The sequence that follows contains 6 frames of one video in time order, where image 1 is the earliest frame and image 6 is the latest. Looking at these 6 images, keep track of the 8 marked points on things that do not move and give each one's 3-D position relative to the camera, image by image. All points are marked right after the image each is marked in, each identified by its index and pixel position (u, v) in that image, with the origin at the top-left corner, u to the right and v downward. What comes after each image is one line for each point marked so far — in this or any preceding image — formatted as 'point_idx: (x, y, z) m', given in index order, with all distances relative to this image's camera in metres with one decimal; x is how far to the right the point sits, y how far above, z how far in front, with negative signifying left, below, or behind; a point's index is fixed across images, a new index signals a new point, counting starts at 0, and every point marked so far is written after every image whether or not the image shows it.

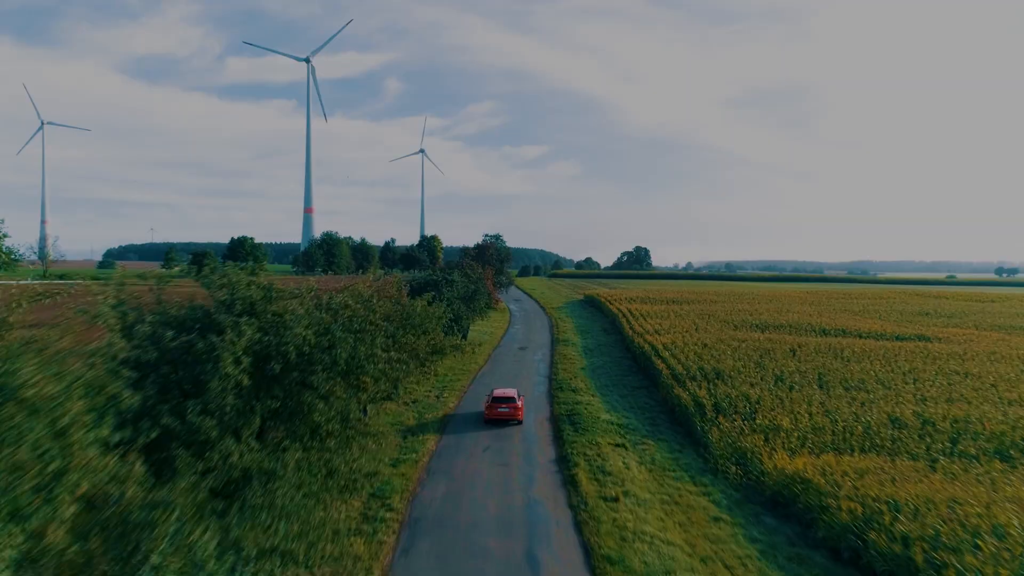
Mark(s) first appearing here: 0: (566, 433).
0: (+1.3, -3.5, +18.7) m
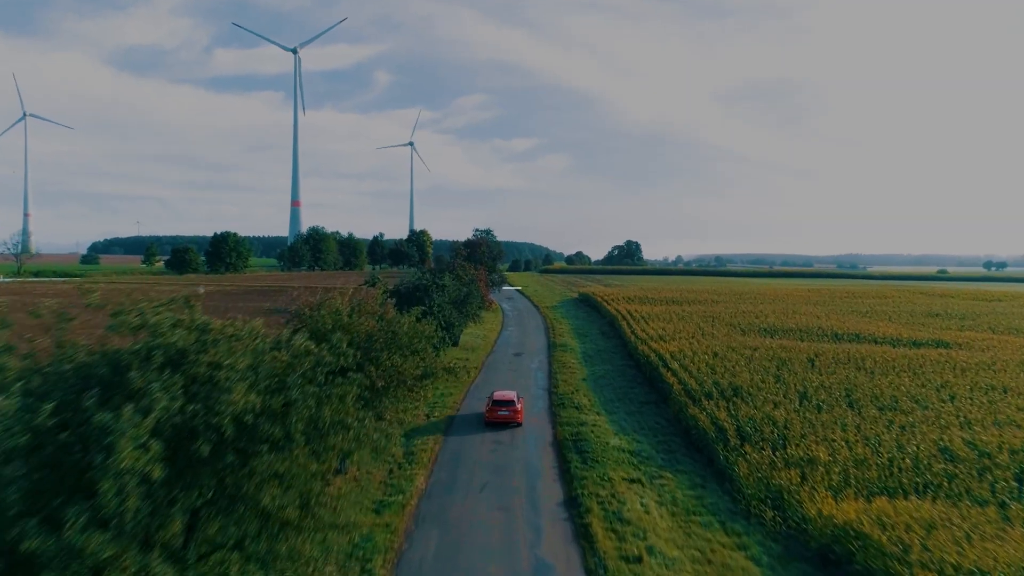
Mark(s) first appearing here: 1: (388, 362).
0: (+1.3, -3.7, +16.5) m
1: (-2.3, -1.4, +14.7) m
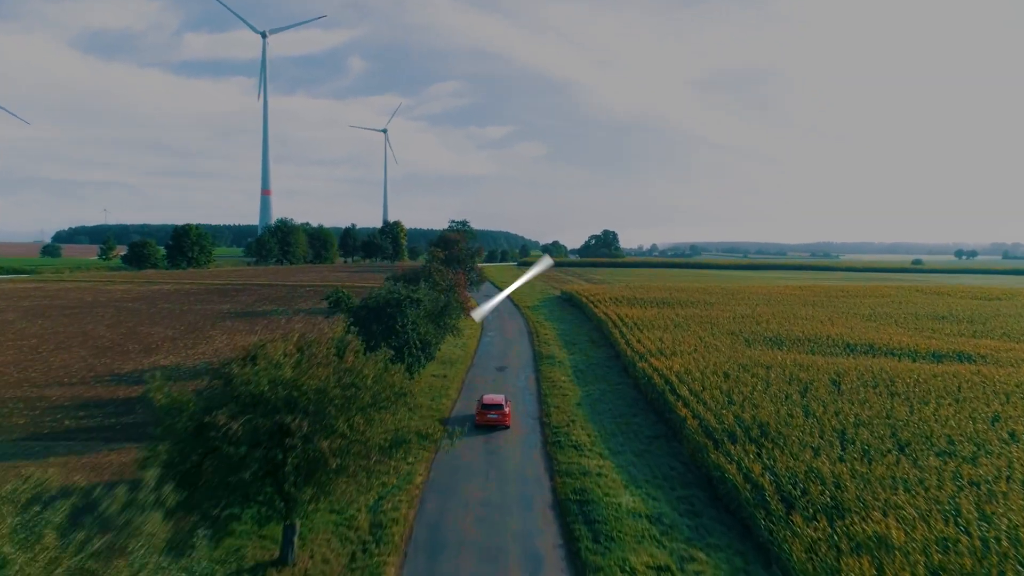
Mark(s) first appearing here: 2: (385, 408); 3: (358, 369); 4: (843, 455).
0: (+1.2, -4.3, +13.2) m
1: (-2.4, -2.0, +11.2) m
2: (-2.0, -1.9, +12.4) m
3: (-2.4, -1.3, +12.3) m
4: (+7.0, -3.5, +16.7) m
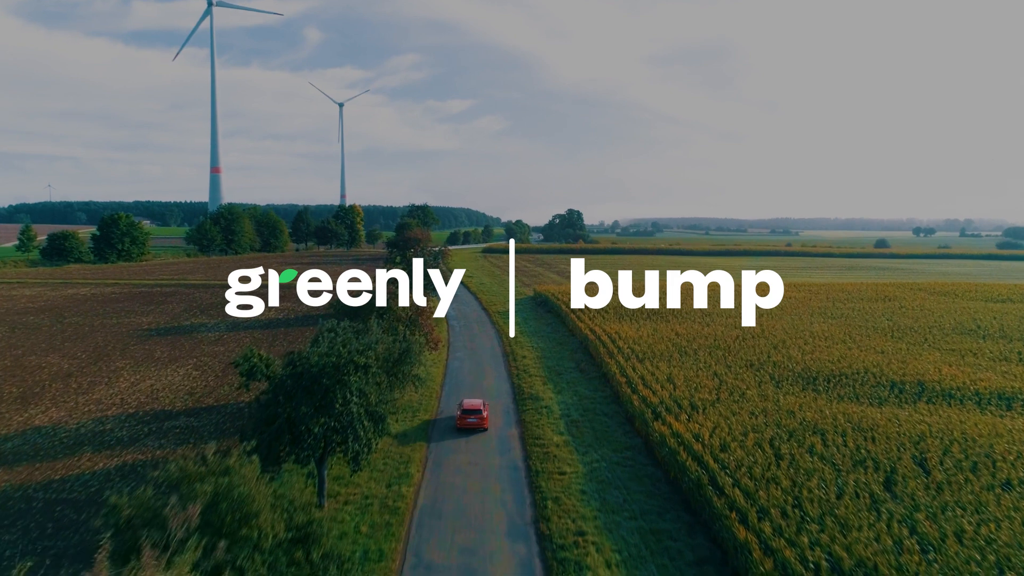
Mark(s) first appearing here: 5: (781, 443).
0: (+1.4, -5.9, +7.0) m
1: (-2.1, -3.6, +4.8) m
2: (-1.8, -3.5, +6.1) m
3: (-2.2, -2.9, +5.9) m
4: (+7.0, -5.0, +10.8) m
5: (+6.7, -3.9, +19.6) m
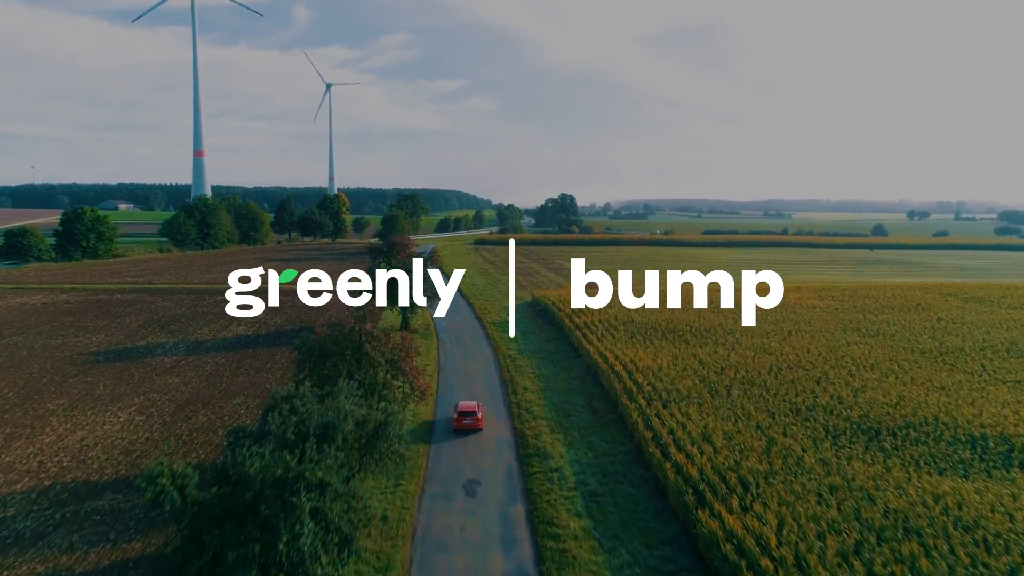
0: (+1.7, -7.4, +2.4) m
1: (-1.7, -5.2, +0.1) m
2: (-1.5, -5.1, +1.4) m
3: (-1.9, -4.5, +1.2) m
4: (+7.3, -6.4, +6.2) m
5: (+6.9, -5.1, +15.0) m
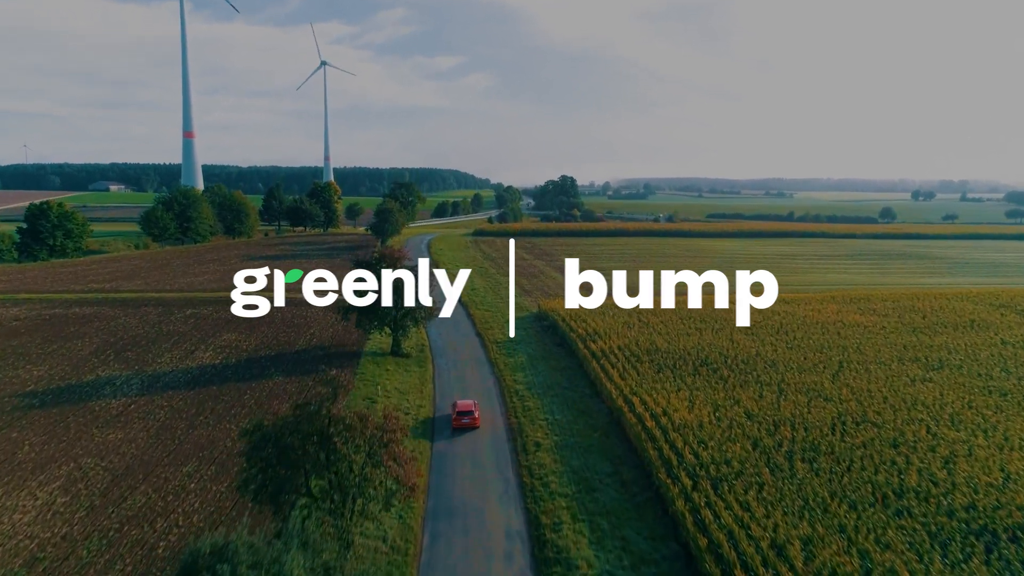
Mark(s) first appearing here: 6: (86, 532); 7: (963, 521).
0: (+2.1, -9.5, -2.6) m
1: (-1.4, -7.3, -4.9) m
2: (-1.1, -7.1, -3.7) m
3: (-1.5, -6.5, -3.9) m
4: (+7.7, -8.3, +1.2) m
5: (+7.3, -6.8, +10.0) m
6: (-10.5, -6.0, +19.5) m
7: (+10.6, -5.5, +18.6) m
